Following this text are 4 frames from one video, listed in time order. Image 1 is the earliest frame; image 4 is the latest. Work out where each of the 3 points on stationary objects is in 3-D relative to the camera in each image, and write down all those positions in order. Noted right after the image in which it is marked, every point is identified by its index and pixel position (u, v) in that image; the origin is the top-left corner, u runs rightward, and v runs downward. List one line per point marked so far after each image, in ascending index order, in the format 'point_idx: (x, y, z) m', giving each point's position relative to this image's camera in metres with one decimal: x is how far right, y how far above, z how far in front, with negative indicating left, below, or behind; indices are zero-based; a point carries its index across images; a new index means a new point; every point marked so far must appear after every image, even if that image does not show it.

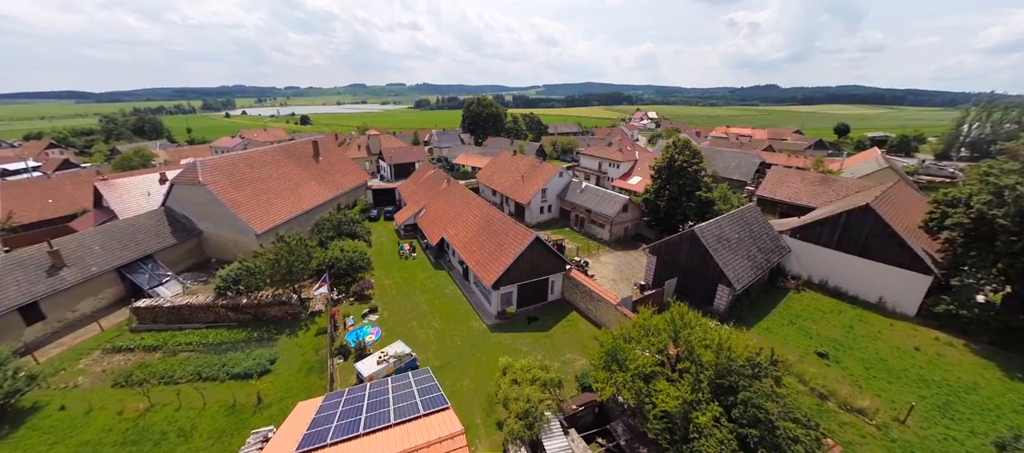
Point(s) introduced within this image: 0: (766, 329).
0: (+13.2, -5.4, +18.9) m
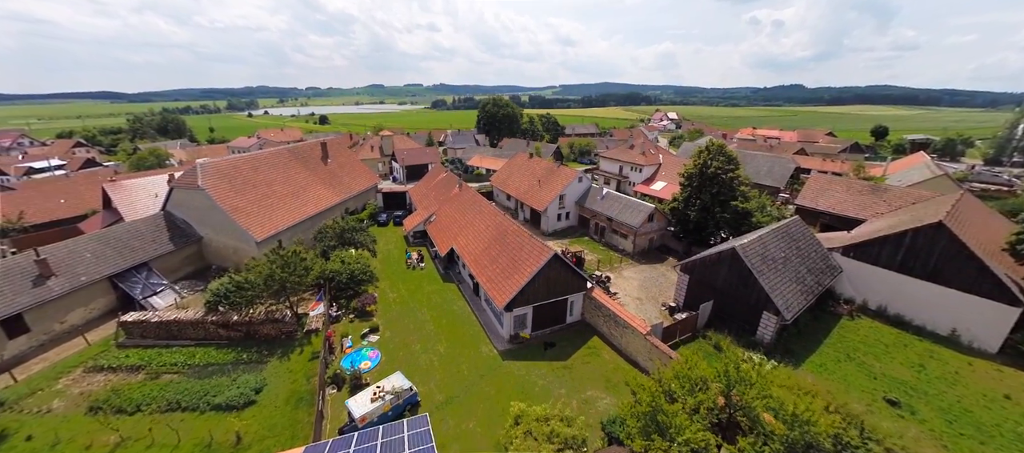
0: (+13.8, -6.3, +16.3) m
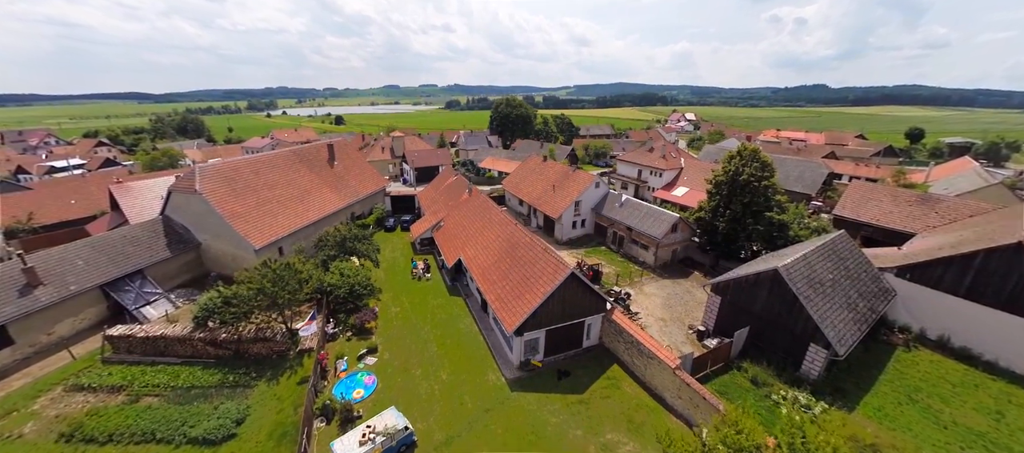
0: (+14.2, -7.1, +14.1) m
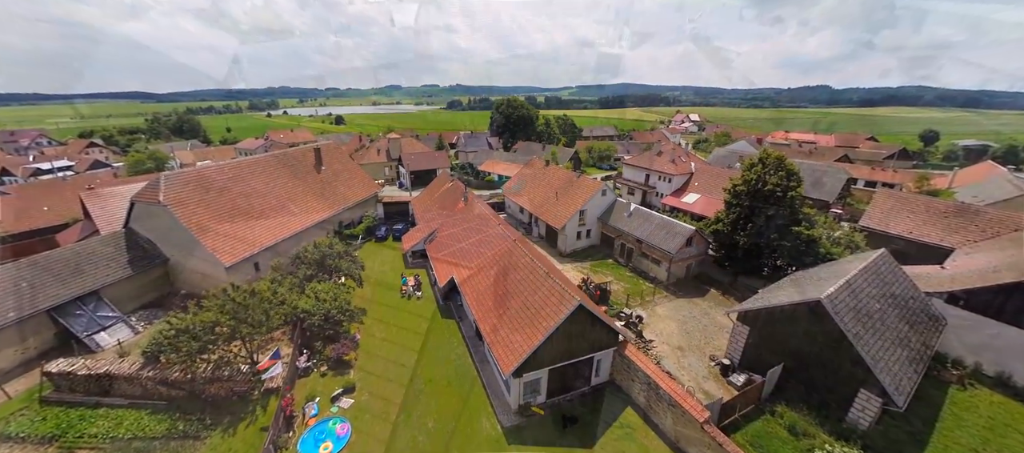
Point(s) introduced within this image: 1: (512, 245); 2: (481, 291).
0: (+14.1, -8.0, +11.8) m
1: (0.0, -0.9, +18.9) m
2: (-1.6, -3.2, +17.7) m
